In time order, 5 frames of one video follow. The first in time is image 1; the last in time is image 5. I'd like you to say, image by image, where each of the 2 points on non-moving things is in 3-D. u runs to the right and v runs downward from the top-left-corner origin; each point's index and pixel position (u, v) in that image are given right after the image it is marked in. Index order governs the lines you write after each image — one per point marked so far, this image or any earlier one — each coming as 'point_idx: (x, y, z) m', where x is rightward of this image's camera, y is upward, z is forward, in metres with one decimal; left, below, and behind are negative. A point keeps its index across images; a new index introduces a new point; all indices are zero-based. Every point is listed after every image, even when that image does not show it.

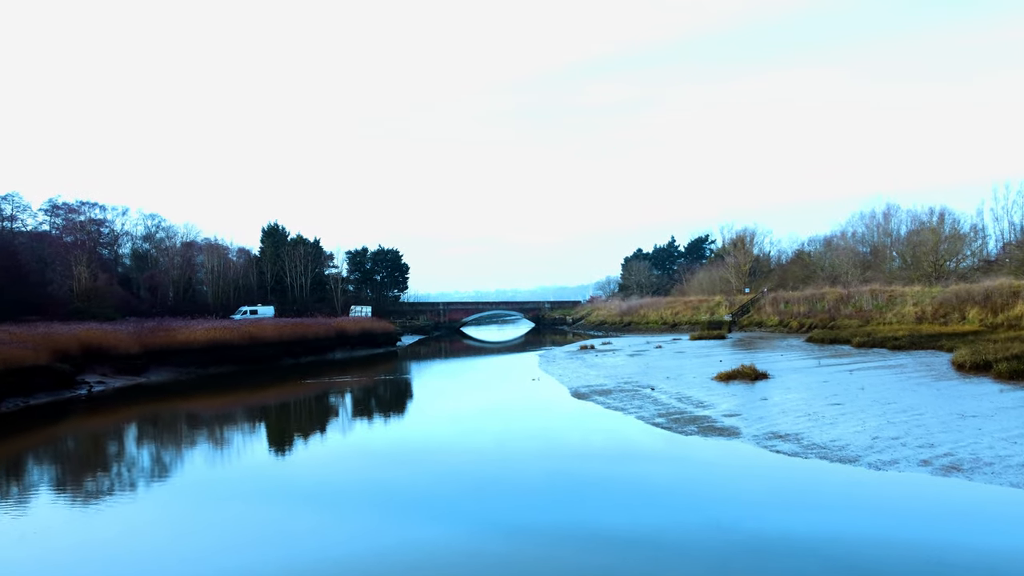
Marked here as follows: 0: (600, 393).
0: (+2.6, -3.2, +17.3) m
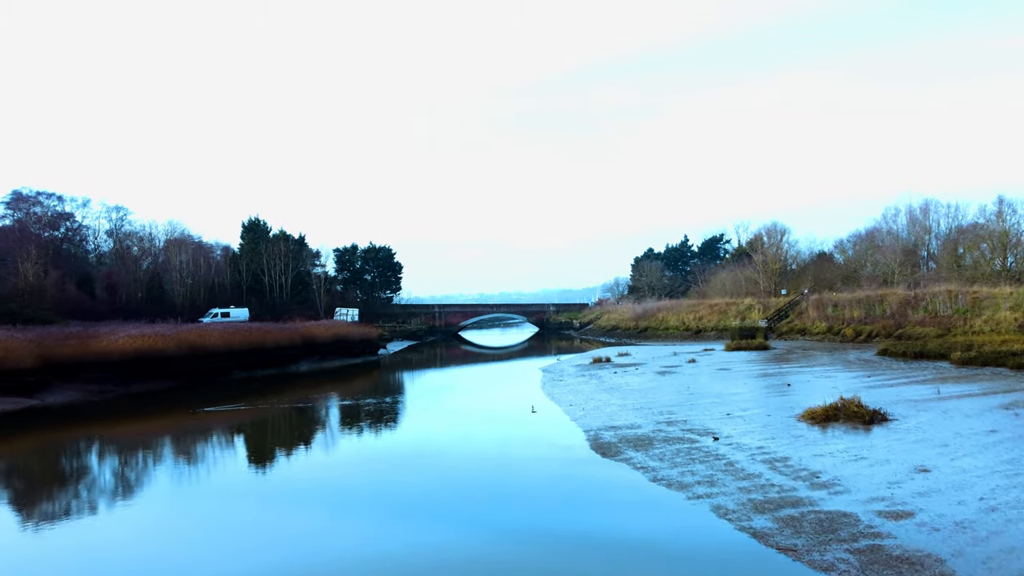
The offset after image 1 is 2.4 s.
0: (+2.4, -3.1, +11.4) m
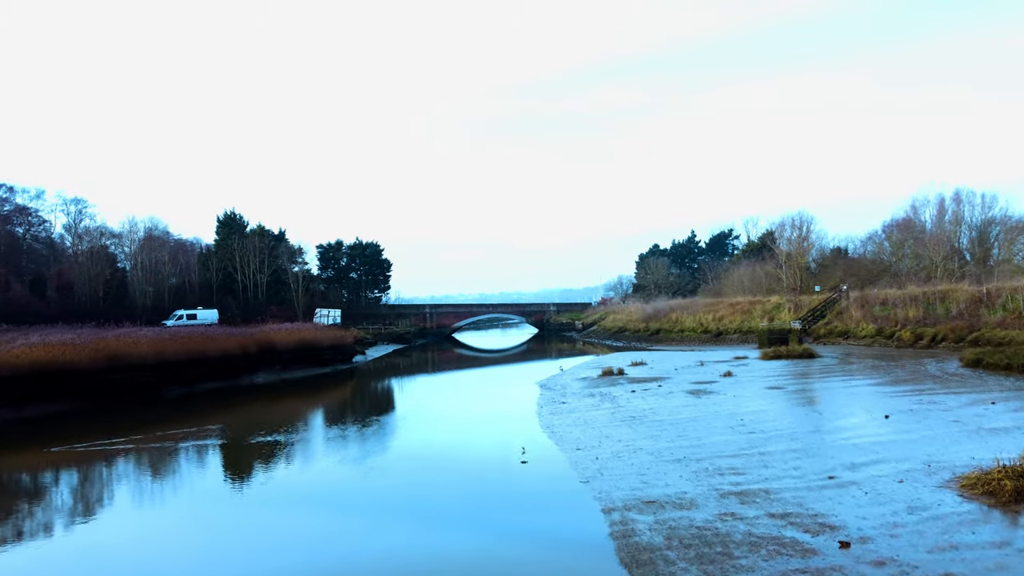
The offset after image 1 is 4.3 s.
0: (+2.0, -2.9, +6.5) m
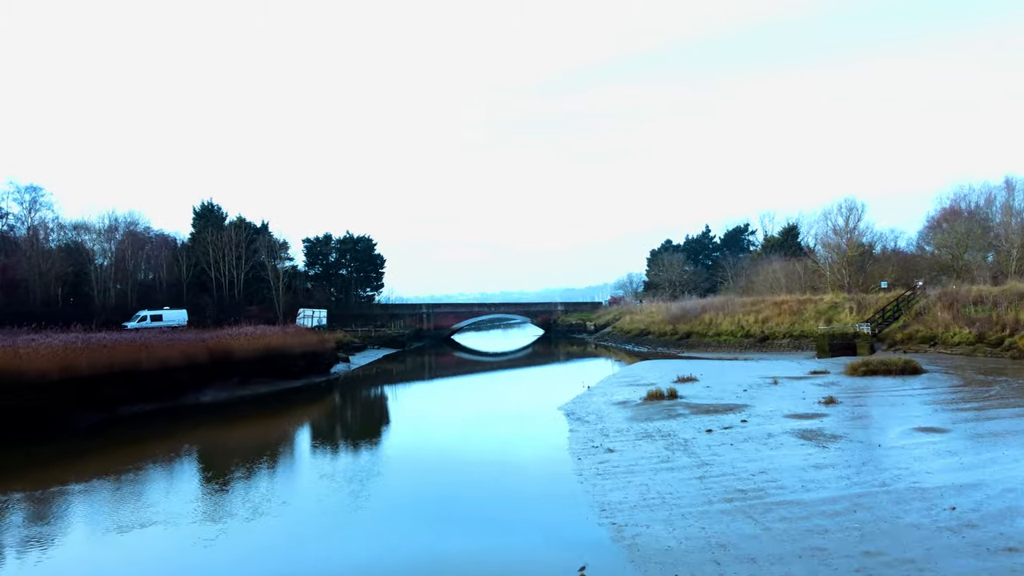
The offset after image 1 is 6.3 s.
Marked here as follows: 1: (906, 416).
0: (+2.4, -2.8, +1.1) m
1: (+8.4, -2.8, +12.8) m
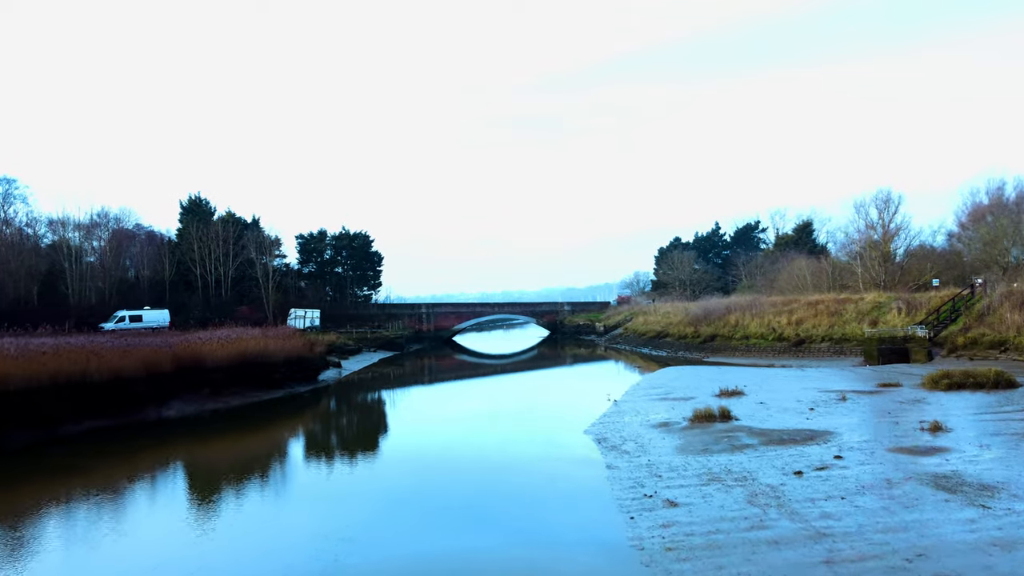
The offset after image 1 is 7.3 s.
0: (+2.8, -2.7, -1.8) m
1: (+8.8, -2.7, +9.8) m
